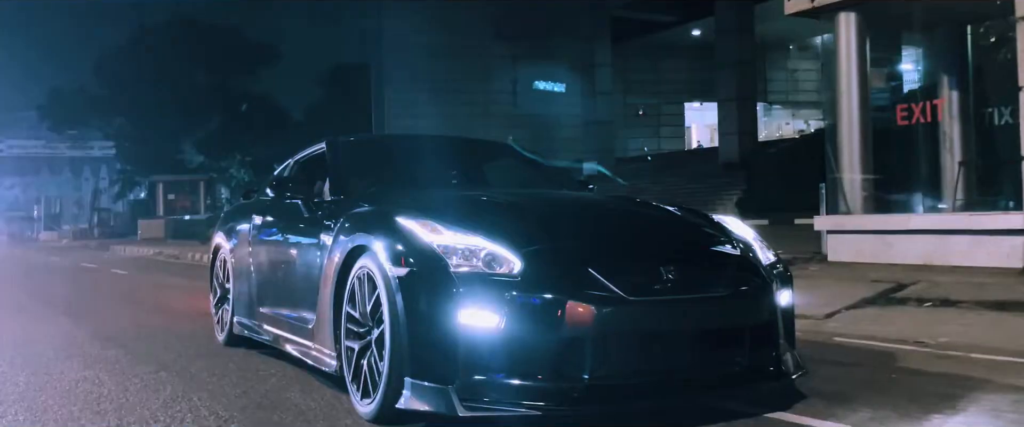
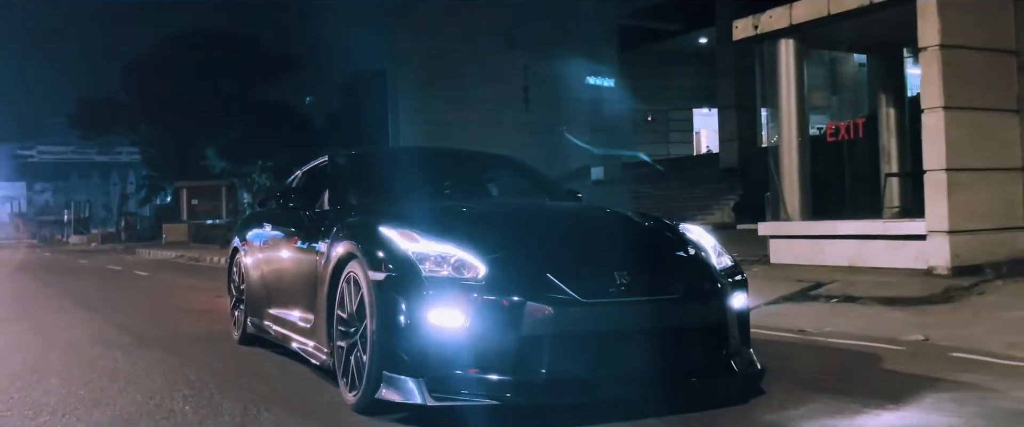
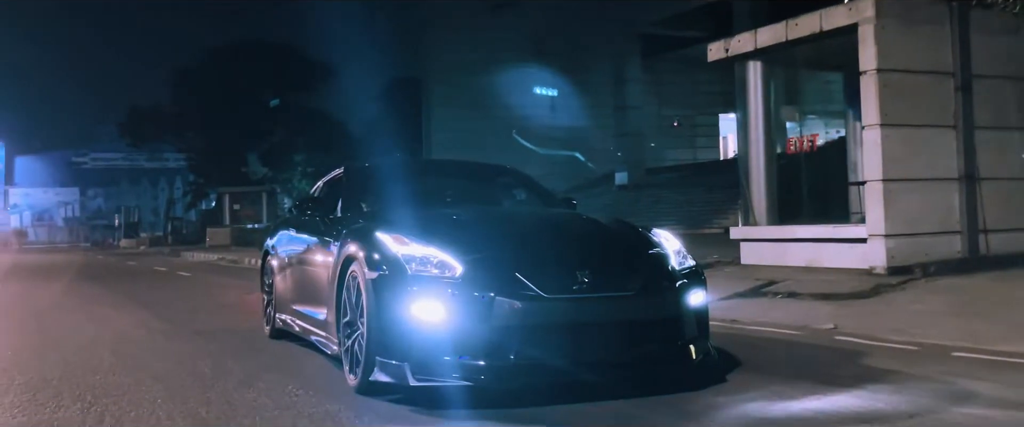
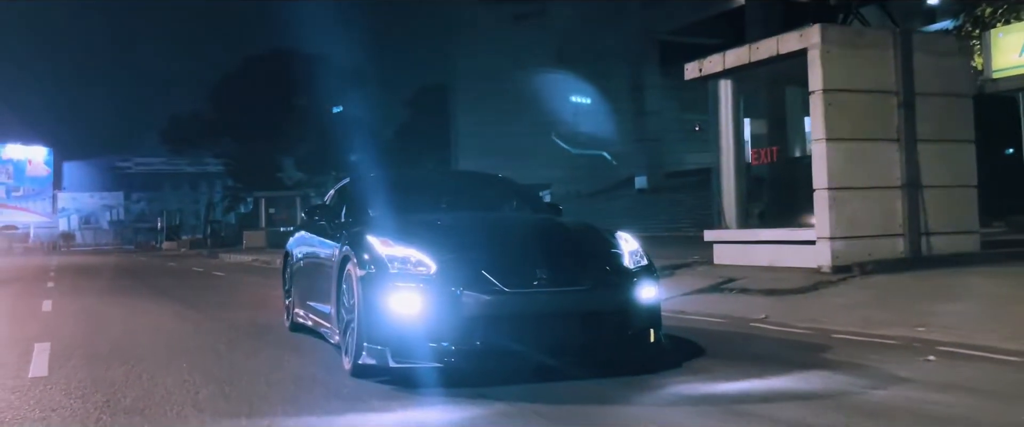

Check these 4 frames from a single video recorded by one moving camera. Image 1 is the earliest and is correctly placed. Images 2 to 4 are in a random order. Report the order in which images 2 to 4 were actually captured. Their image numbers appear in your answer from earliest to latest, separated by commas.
2, 3, 4
